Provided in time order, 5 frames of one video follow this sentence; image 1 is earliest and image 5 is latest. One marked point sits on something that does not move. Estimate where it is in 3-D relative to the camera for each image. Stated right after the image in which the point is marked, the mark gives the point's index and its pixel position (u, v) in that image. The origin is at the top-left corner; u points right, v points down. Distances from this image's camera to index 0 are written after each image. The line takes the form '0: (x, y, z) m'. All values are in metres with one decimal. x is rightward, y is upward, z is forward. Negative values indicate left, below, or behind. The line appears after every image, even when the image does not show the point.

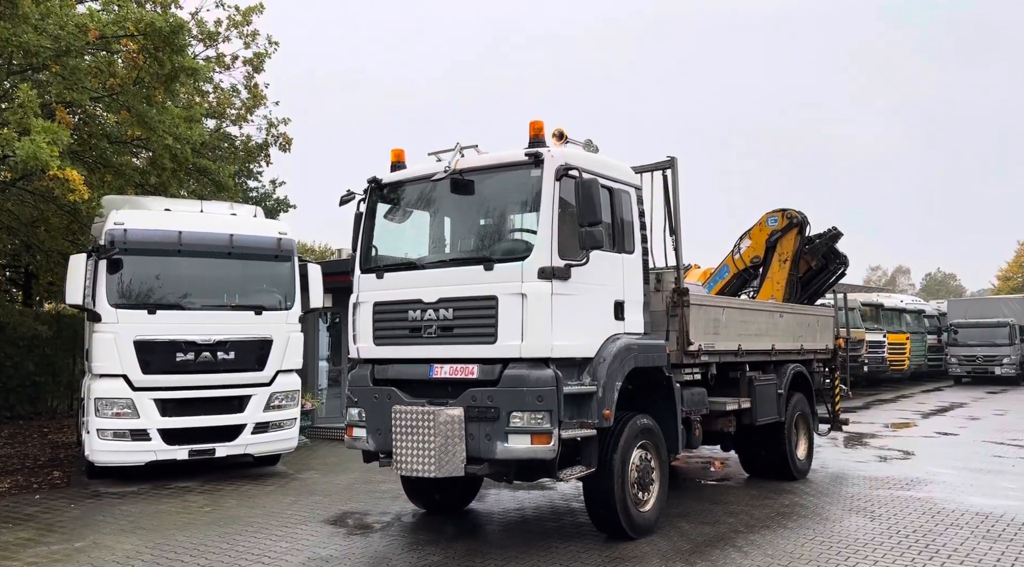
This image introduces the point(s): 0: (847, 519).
0: (+3.2, -2.3, +7.0) m
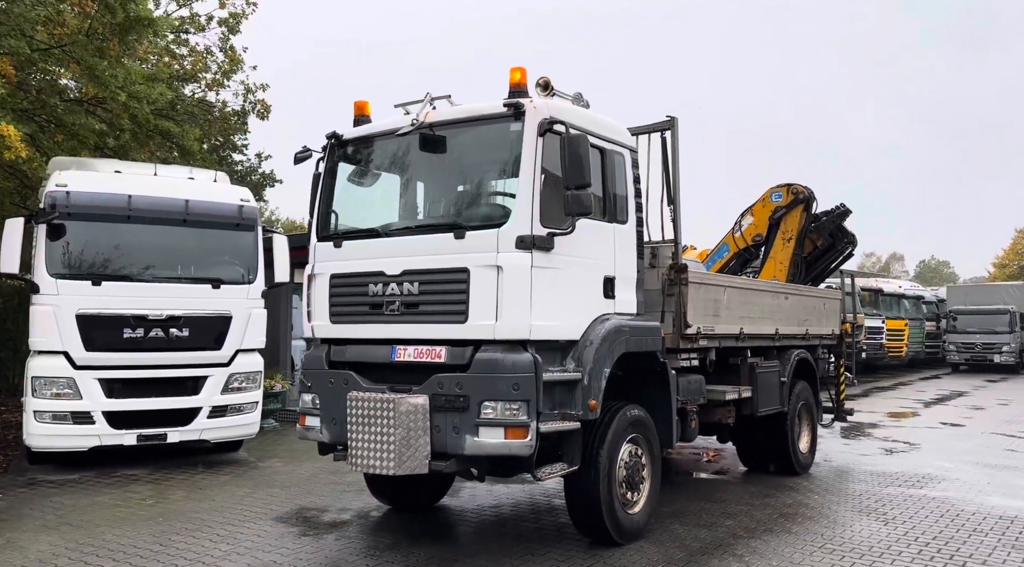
0: (+3.0, -2.1, +6.3) m
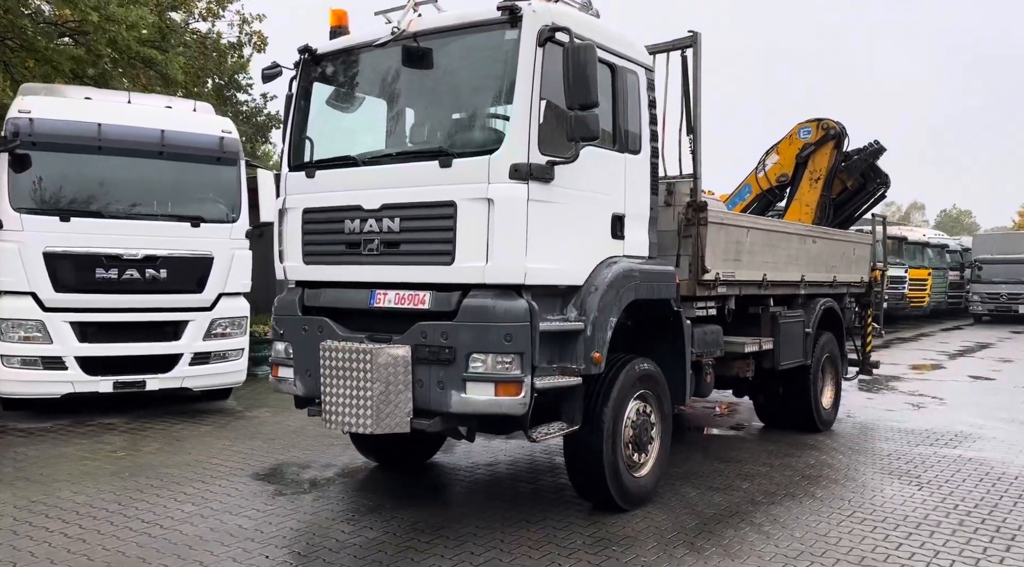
0: (+3.0, -1.6, +5.8) m
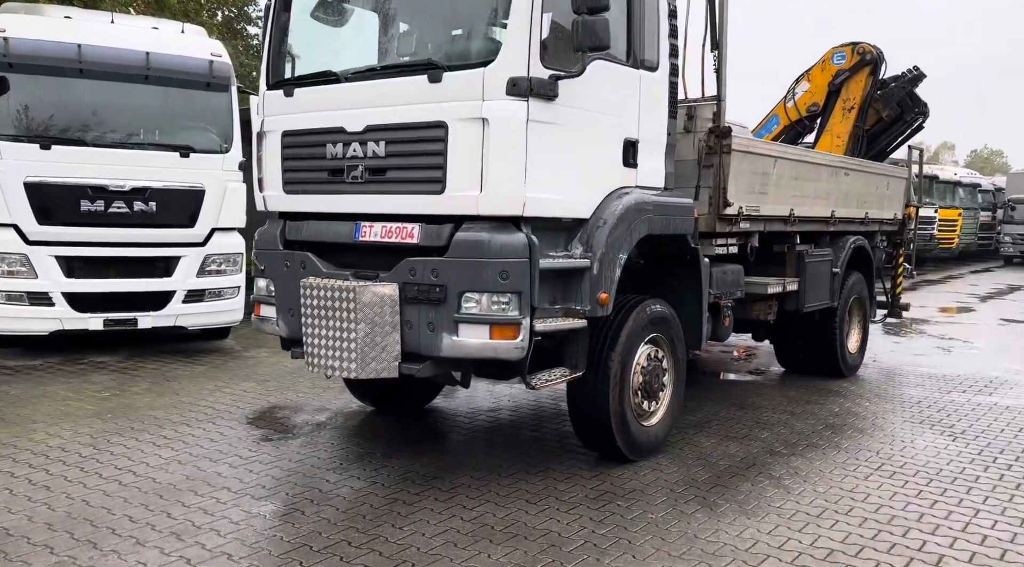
0: (+3.0, -1.1, +5.4) m
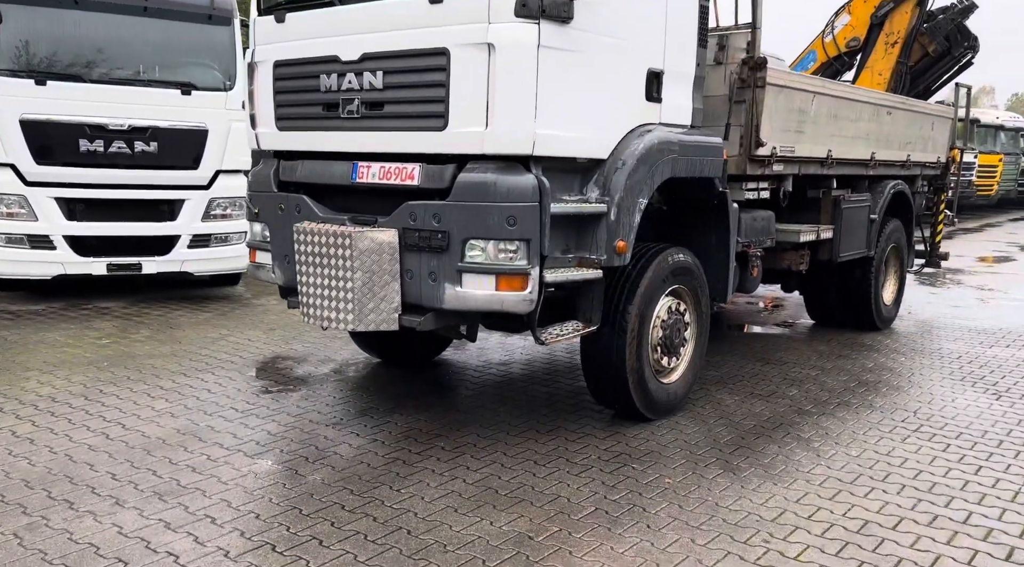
0: (+3.1, -0.8, +5.0) m
